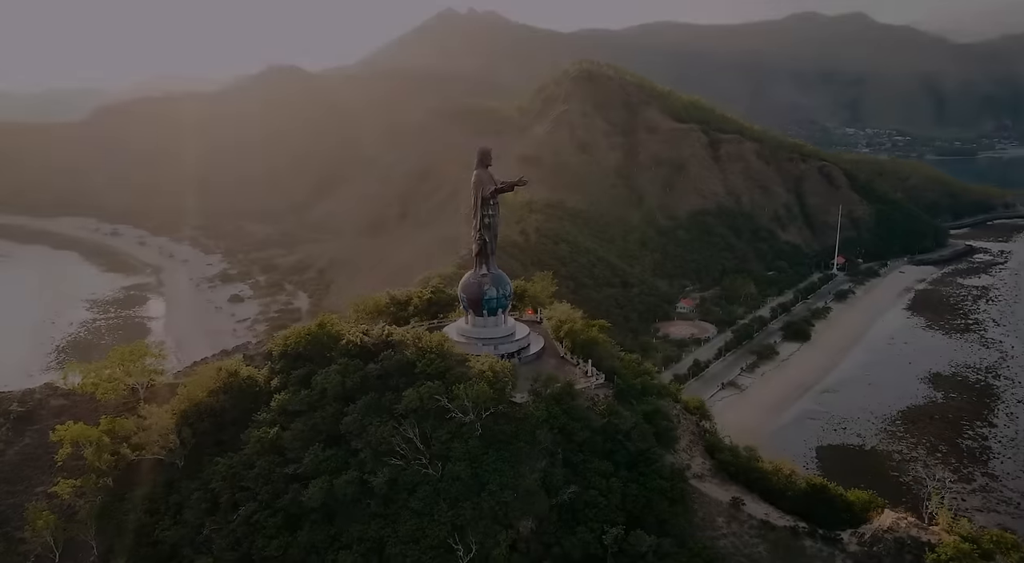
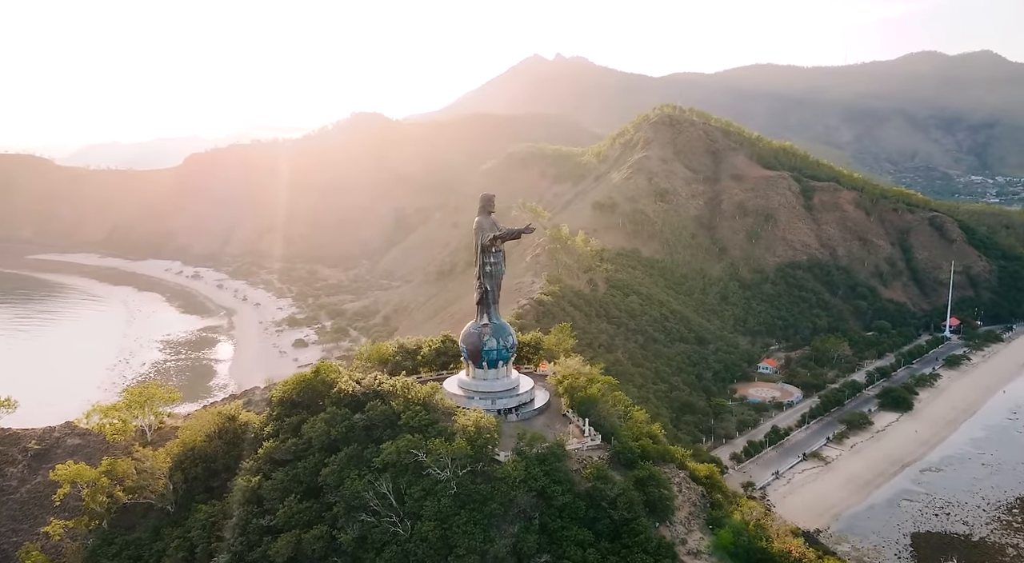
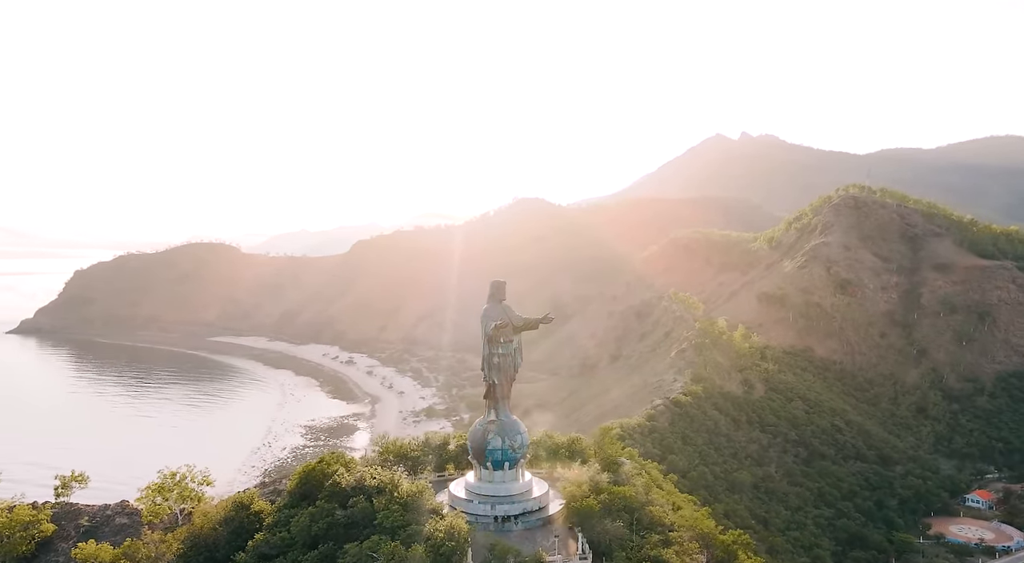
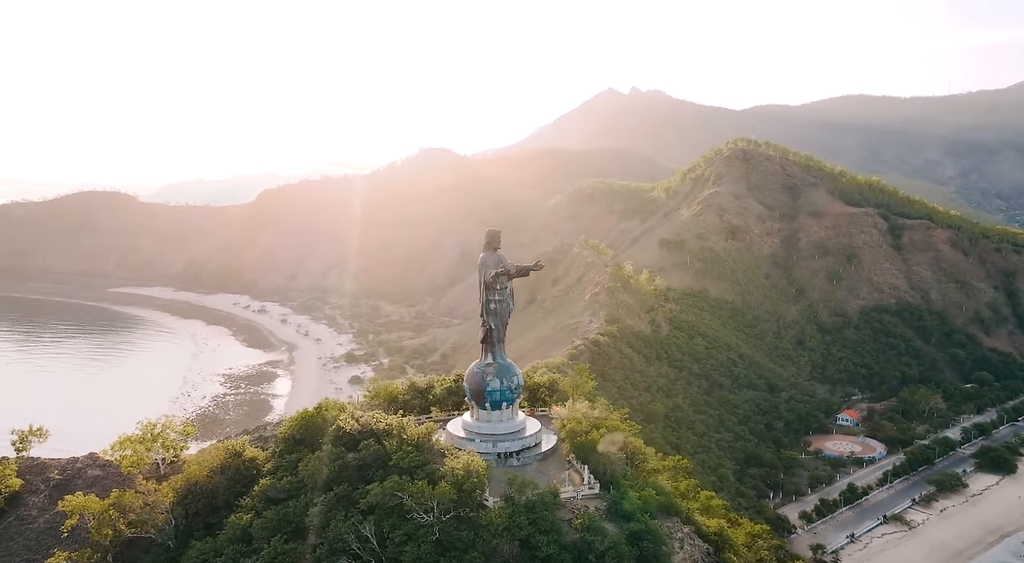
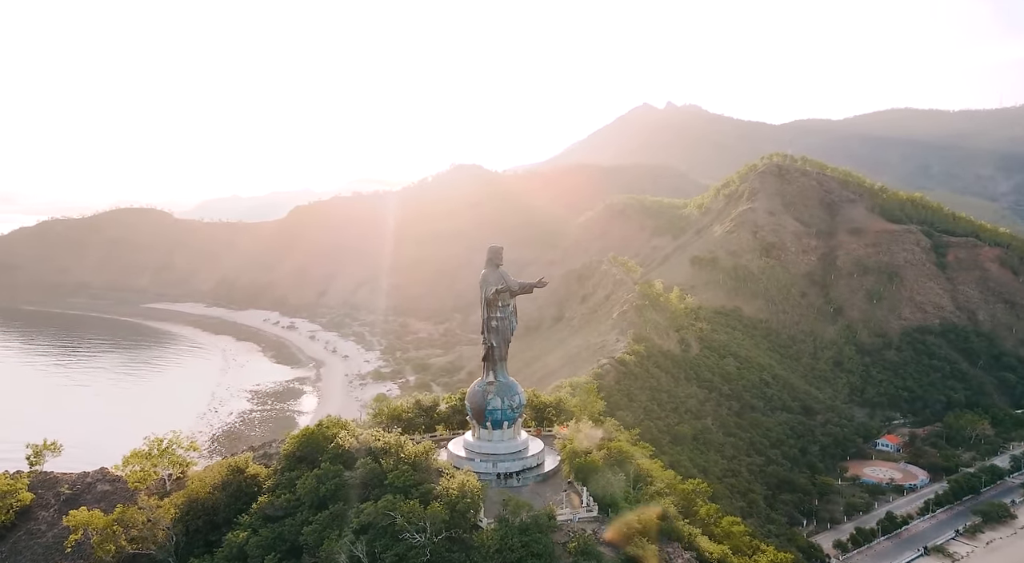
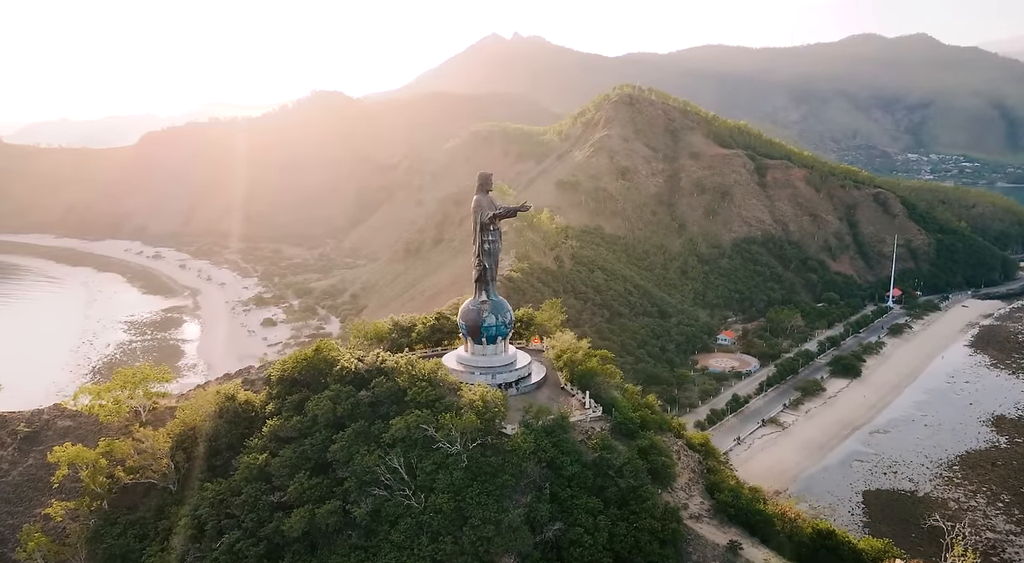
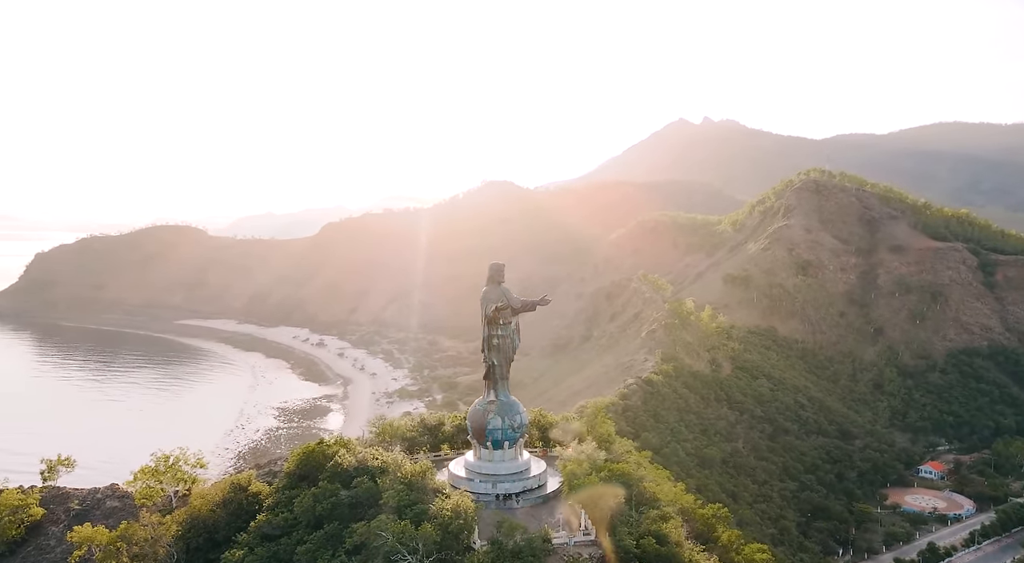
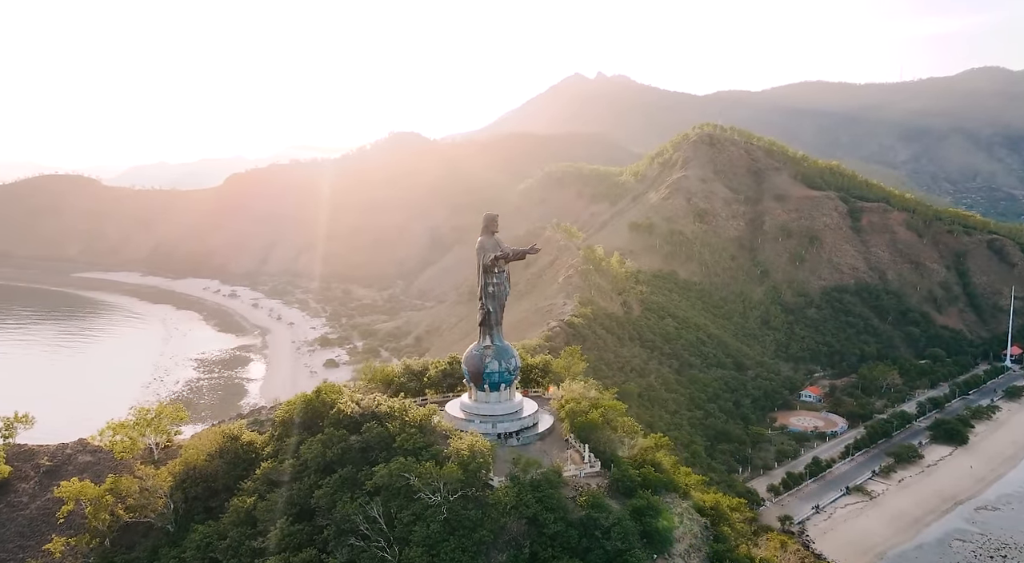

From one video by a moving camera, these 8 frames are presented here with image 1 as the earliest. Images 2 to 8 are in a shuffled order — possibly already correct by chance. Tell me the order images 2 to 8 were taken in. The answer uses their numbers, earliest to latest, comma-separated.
6, 2, 8, 4, 5, 7, 3
